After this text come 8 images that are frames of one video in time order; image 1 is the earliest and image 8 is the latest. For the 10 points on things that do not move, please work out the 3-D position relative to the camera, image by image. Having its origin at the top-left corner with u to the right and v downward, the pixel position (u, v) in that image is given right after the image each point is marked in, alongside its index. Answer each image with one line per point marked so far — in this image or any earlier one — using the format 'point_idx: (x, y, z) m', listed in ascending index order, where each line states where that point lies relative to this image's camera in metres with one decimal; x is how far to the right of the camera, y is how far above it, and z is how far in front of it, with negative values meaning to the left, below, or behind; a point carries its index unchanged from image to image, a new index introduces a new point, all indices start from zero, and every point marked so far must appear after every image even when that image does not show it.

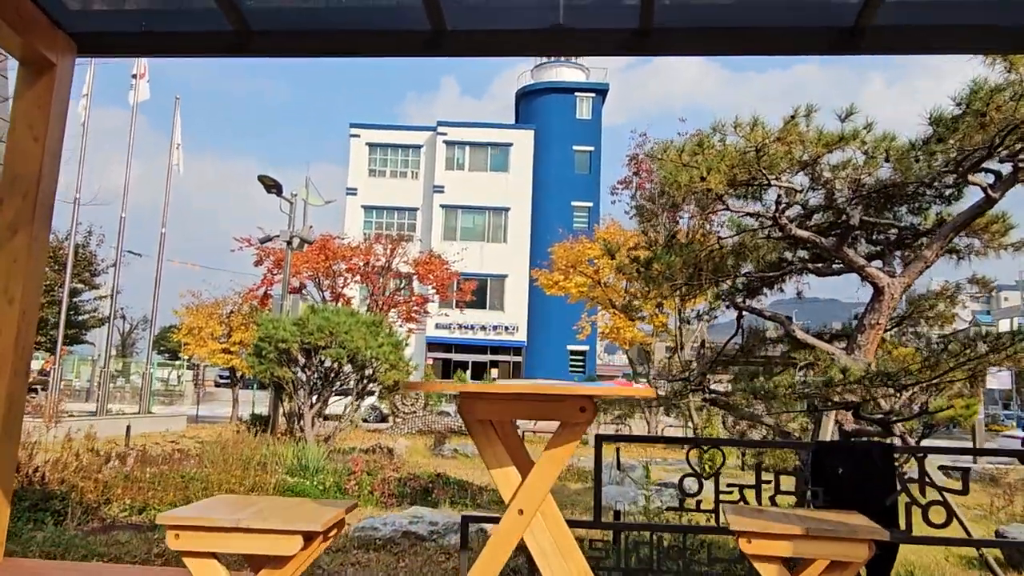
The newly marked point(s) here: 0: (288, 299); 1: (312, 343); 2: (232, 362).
0: (-3.2, -0.2, +11.0) m
1: (-2.4, -0.7, +9.2) m
2: (-7.1, -1.9, +19.3) m
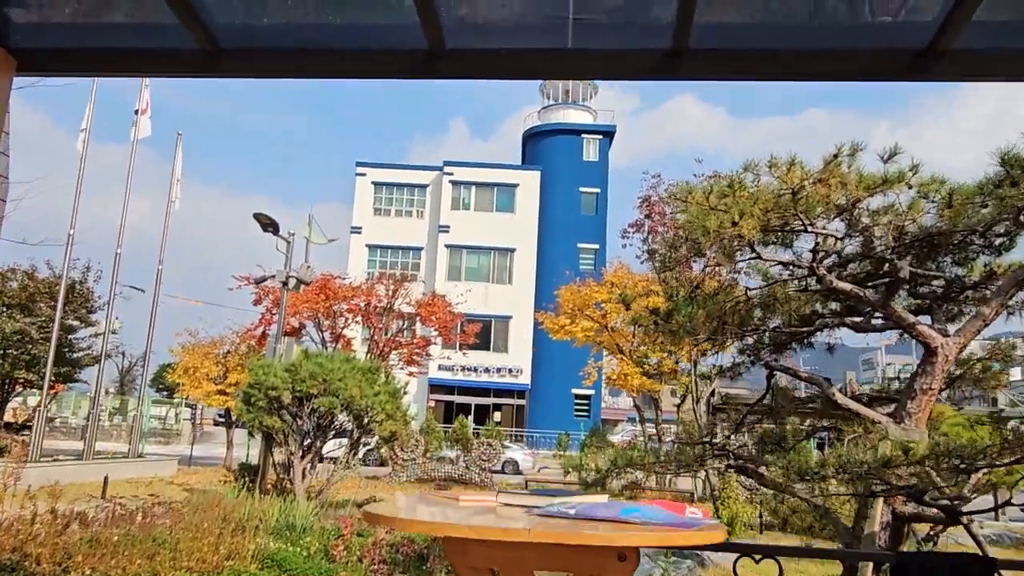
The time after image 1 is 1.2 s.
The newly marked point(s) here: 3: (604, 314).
0: (-3.2, -0.8, +10.5) m
1: (-2.4, -1.2, +8.7) m
2: (-7.0, -2.9, +18.7) m
3: (+2.3, -0.7, +18.6) m
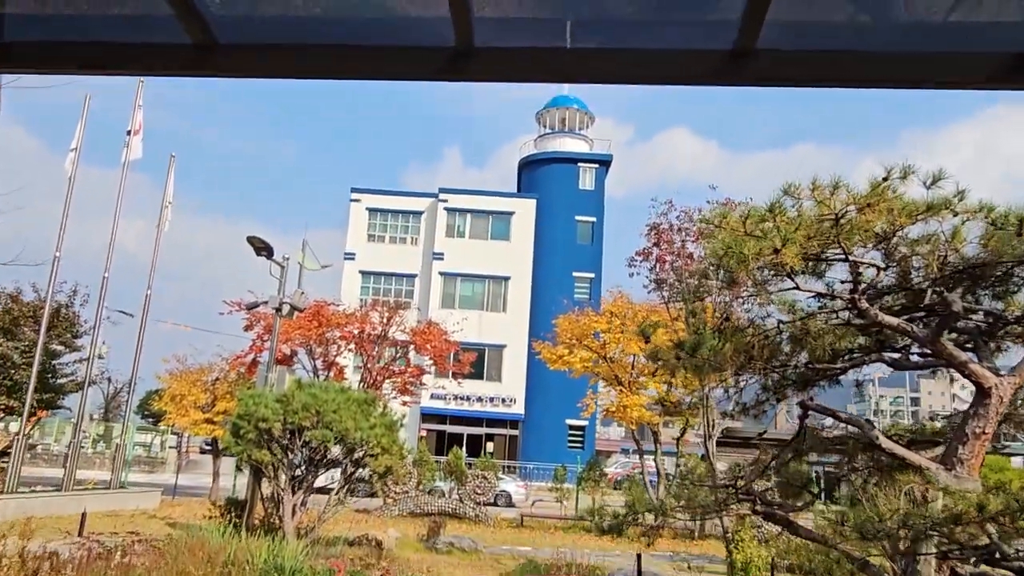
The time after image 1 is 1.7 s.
0: (-3.2, -1.1, +10.1) m
1: (-2.4, -1.5, +8.3) m
2: (-7.1, -3.5, +18.2) m
3: (+2.3, -1.4, +18.3) m
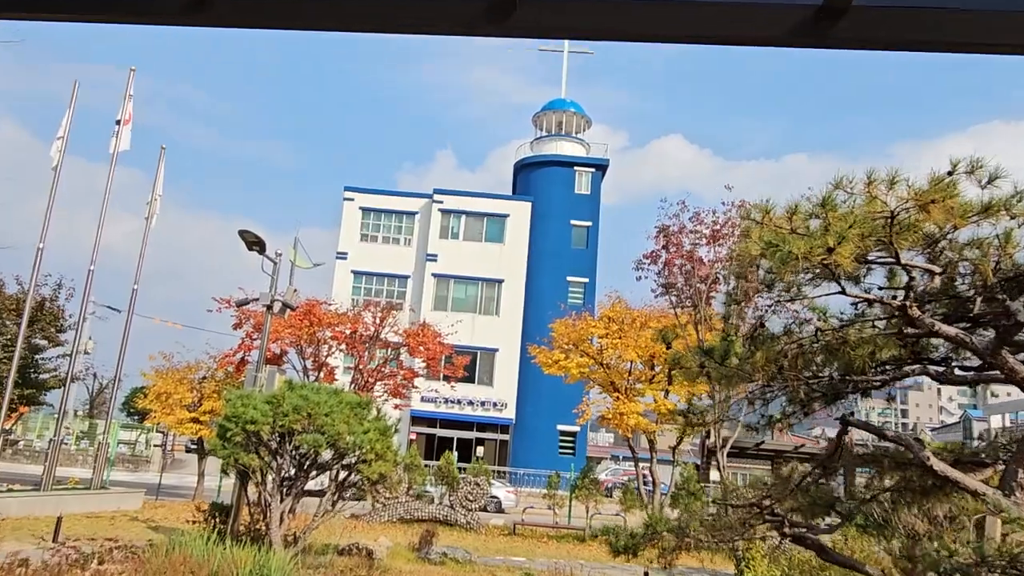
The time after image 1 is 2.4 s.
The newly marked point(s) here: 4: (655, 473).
0: (-3.2, -1.1, +9.7) m
1: (-2.3, -1.5, +7.9) m
2: (-7.3, -3.4, +17.7) m
3: (+2.1, -1.5, +18.0) m
4: (+3.5, -4.6, +18.7) m
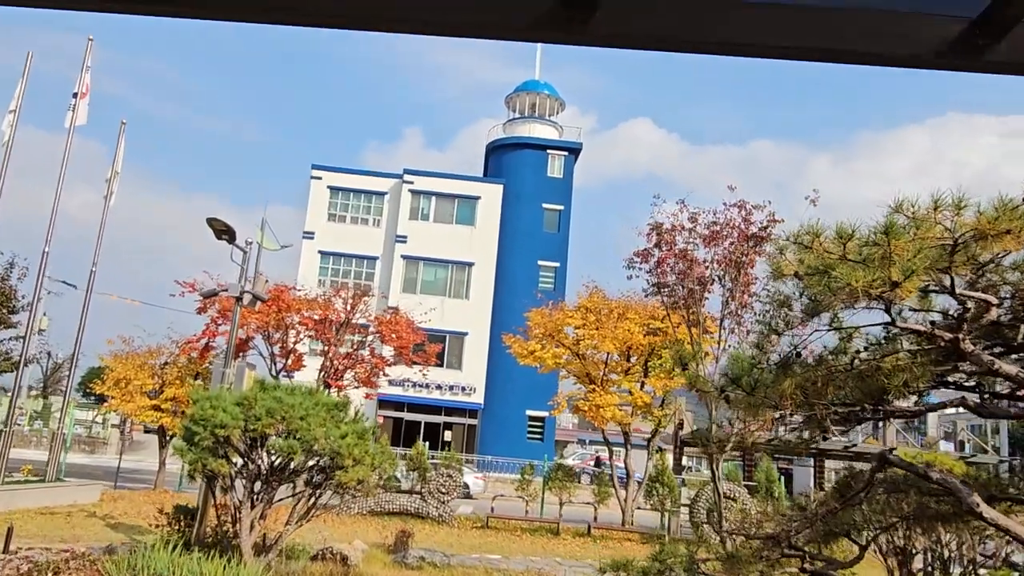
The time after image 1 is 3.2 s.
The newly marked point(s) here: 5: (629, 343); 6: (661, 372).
0: (-3.4, -1.0, +9.2) m
1: (-2.5, -1.4, +7.4) m
2: (-7.9, -3.0, +17.1) m
3: (+1.5, -1.2, +17.7) m
4: (+2.9, -4.3, +18.5) m
5: (+2.7, -1.3, +17.2) m
6: (+3.4, -2.0, +17.5) m
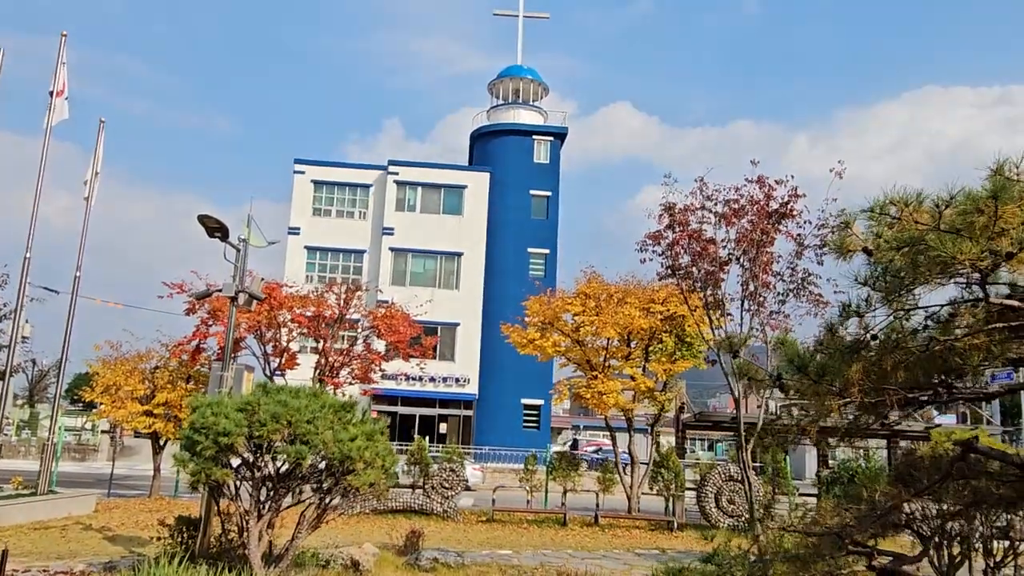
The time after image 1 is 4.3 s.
0: (-3.3, -1.0, +8.8) m
1: (-2.3, -1.4, +7.1) m
2: (-7.8, -3.1, +16.6) m
3: (+1.5, -0.9, +17.4) m
4: (+2.9, -3.9, +18.3) m
5: (+2.6, -0.9, +16.9) m
6: (+3.4, -1.6, +17.2) m
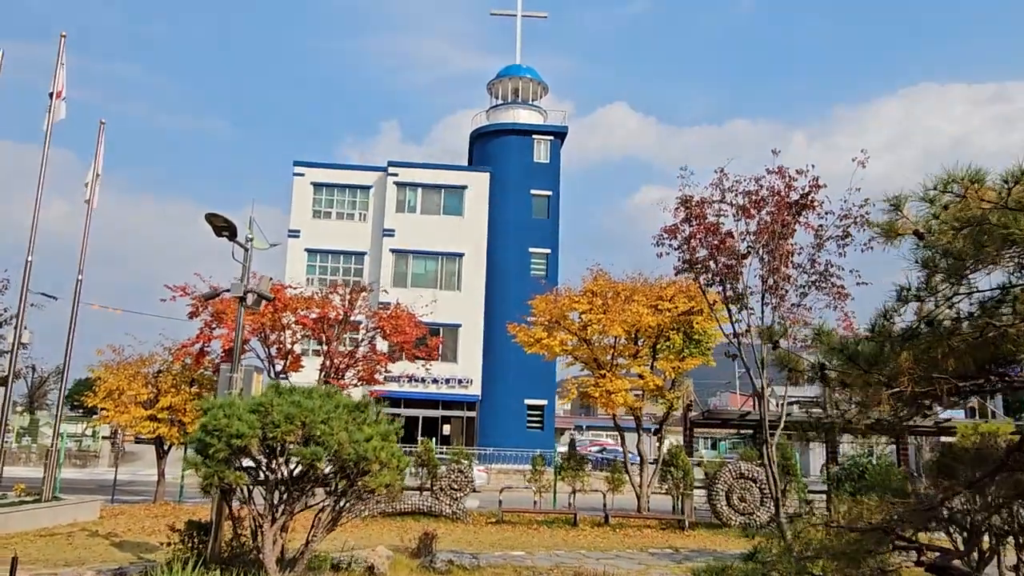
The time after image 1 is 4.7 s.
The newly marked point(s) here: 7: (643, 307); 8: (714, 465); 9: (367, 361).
0: (-3.1, -1.0, +8.6) m
1: (-2.1, -1.4, +6.9) m
2: (-7.7, -3.1, +16.5) m
3: (+1.6, -0.9, +17.3) m
4: (+3.1, -3.9, +18.2) m
5: (+2.8, -0.9, +16.8) m
6: (+3.6, -1.5, +17.1) m
7: (+2.9, -0.4, +16.8) m
8: (+4.7, -4.1, +17.4) m
9: (-3.6, -1.8, +18.7) m
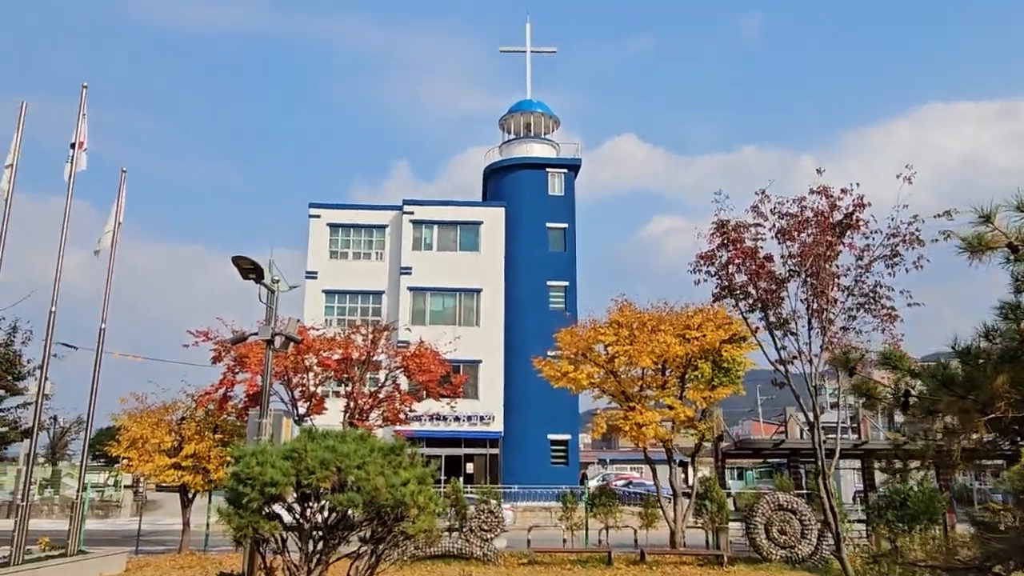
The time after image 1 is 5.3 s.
0: (-2.7, -1.4, +8.4) m
1: (-1.8, -1.7, +6.7) m
2: (-7.0, -4.1, +16.3) m
3: (+2.2, -1.6, +17.0) m
4: (+3.8, -4.6, +17.7) m
5: (+3.3, -1.5, +16.5) m
6: (+4.1, -2.1, +16.8) m
7: (+3.4, -1.1, +16.5) m
8: (+5.3, -4.7, +16.9) m
9: (-3.0, -2.8, +18.4) m
